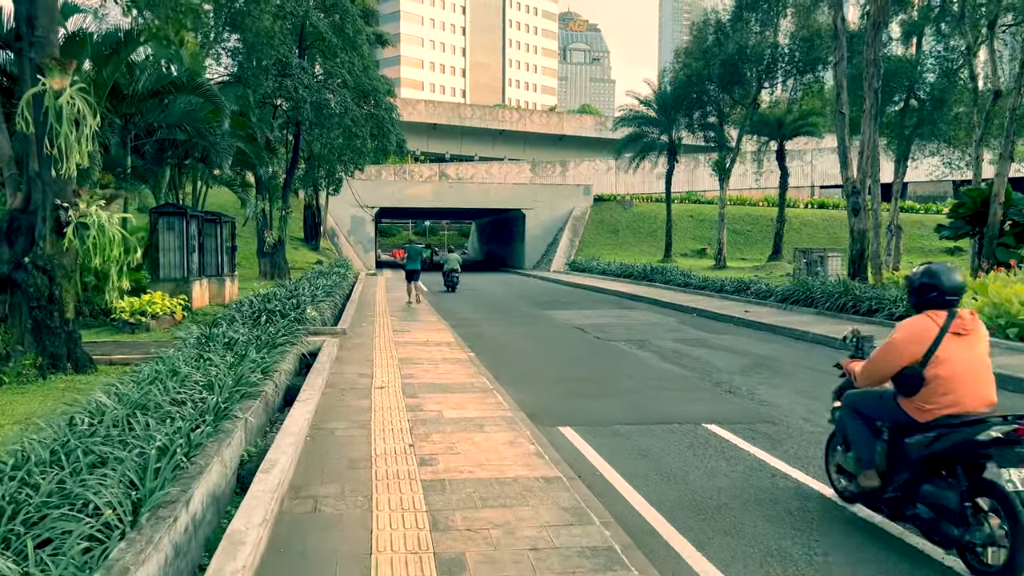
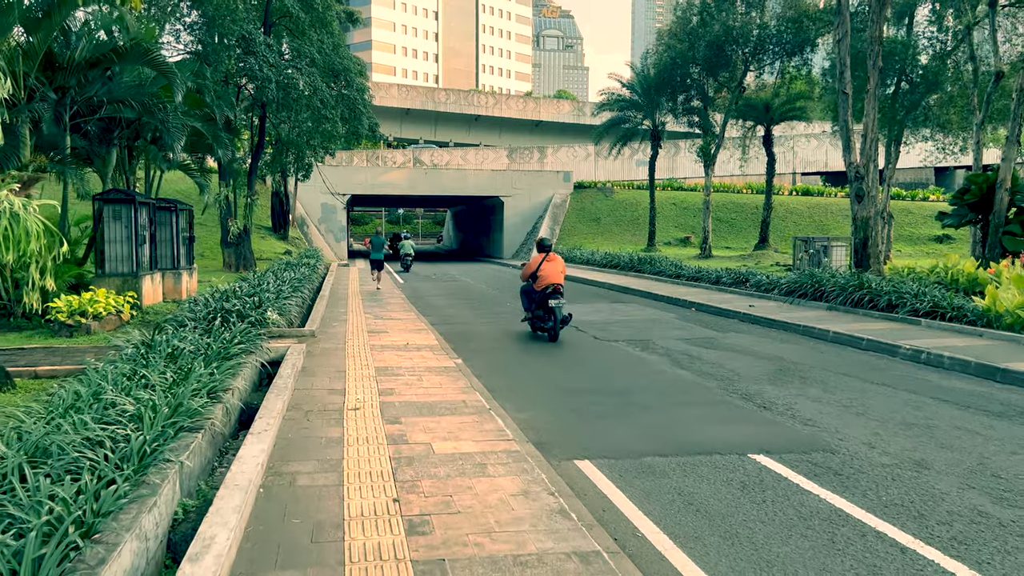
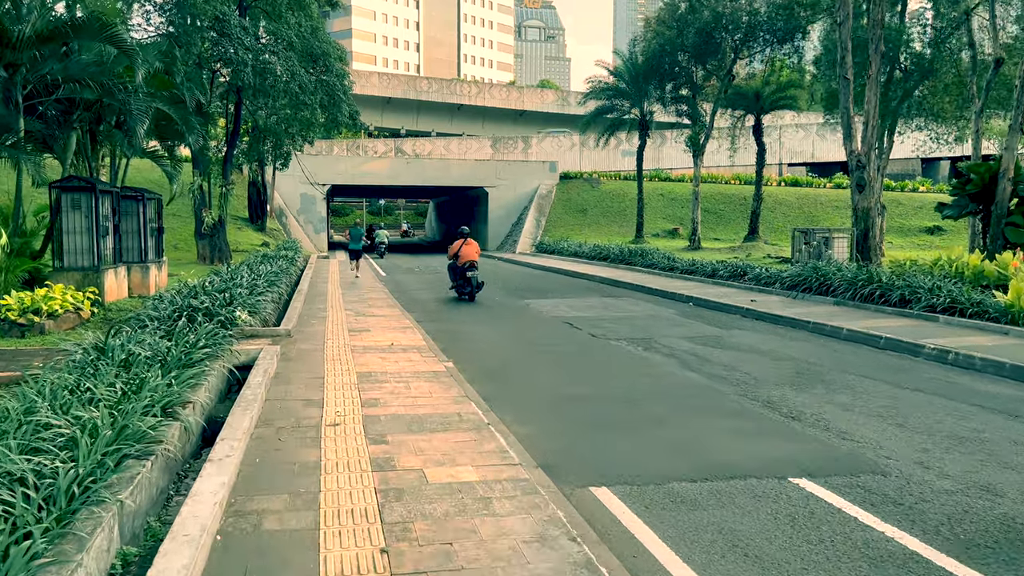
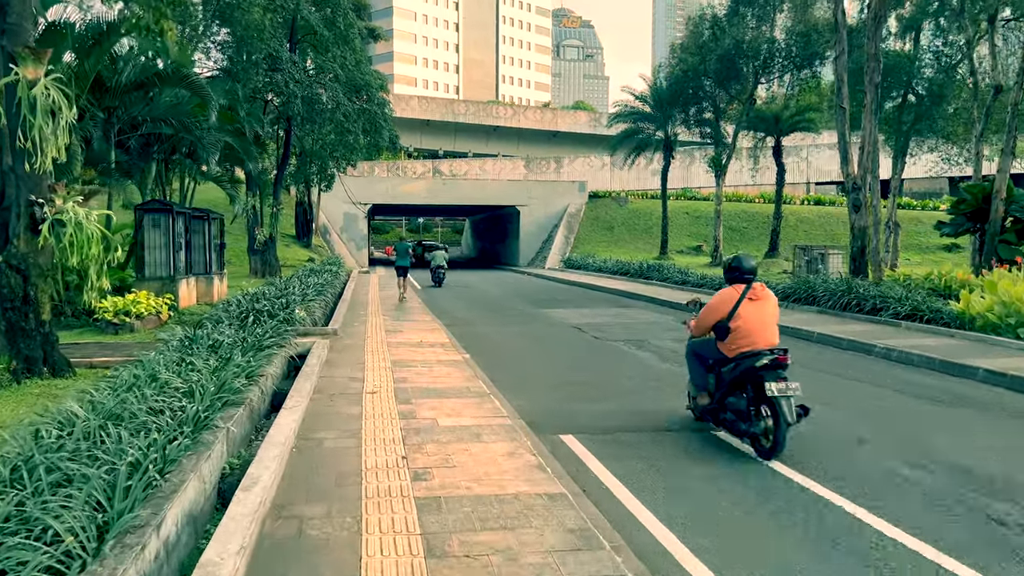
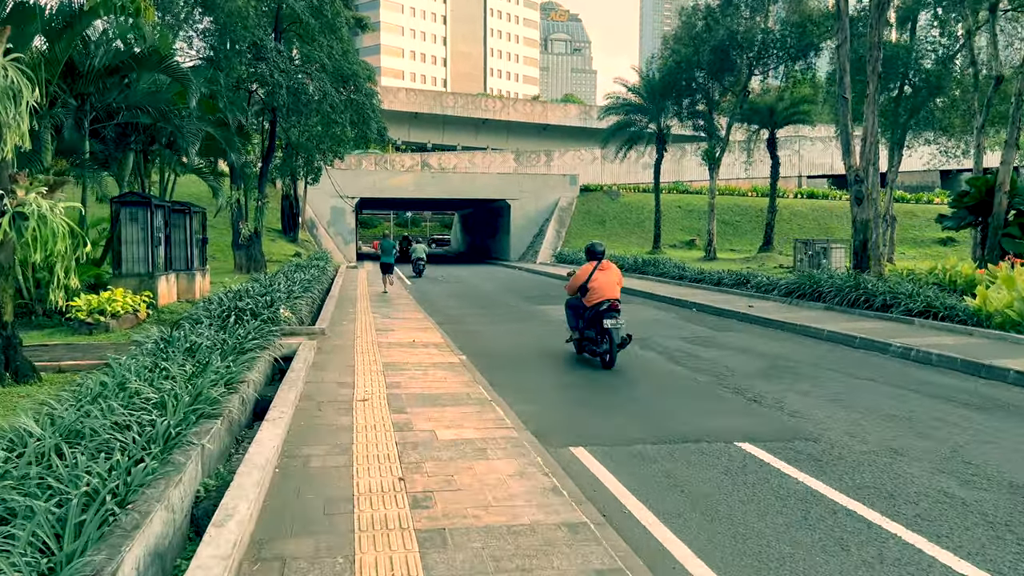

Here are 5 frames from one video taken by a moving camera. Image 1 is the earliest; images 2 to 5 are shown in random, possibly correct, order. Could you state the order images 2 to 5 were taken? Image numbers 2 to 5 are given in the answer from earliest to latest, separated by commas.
4, 5, 2, 3
